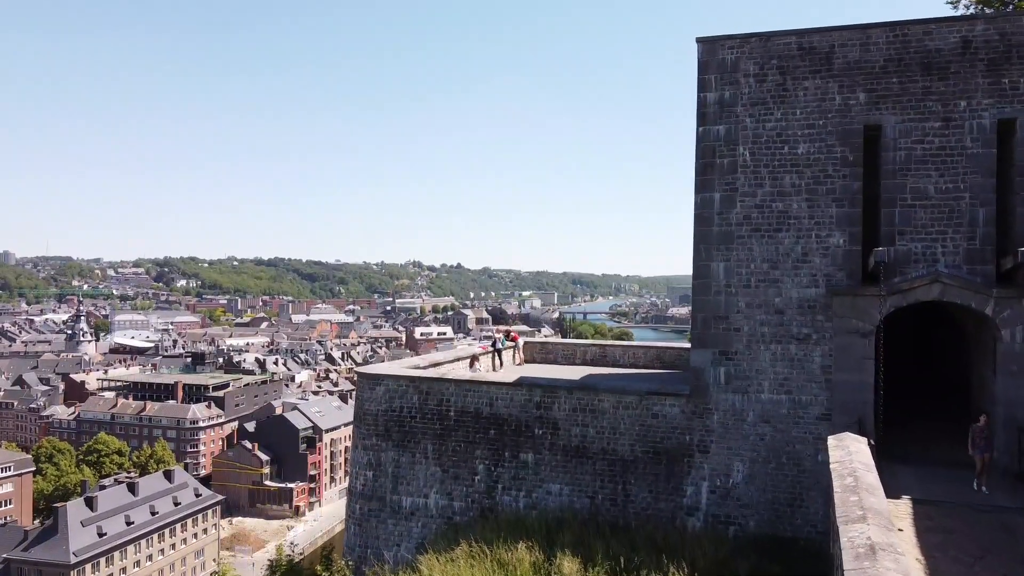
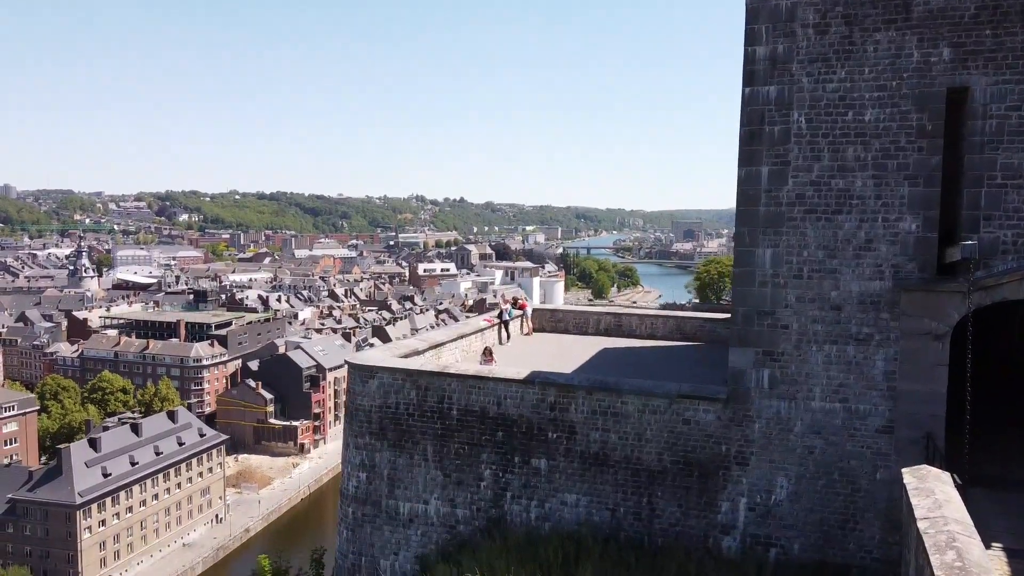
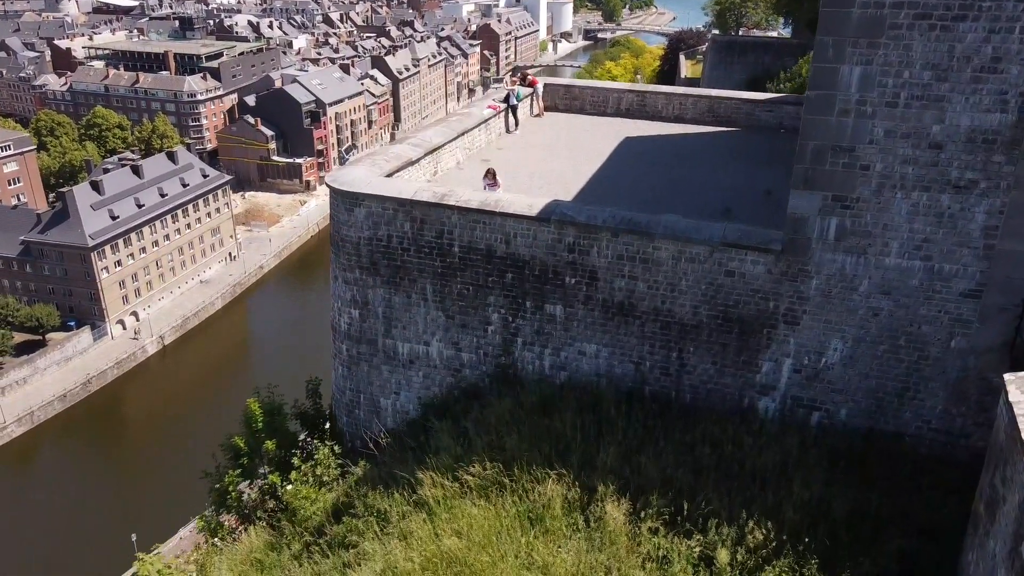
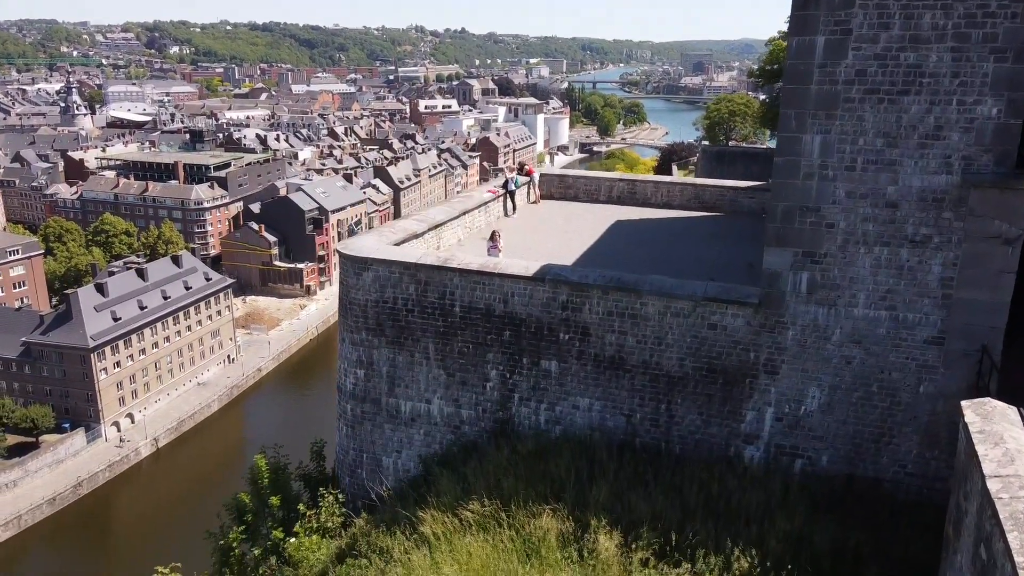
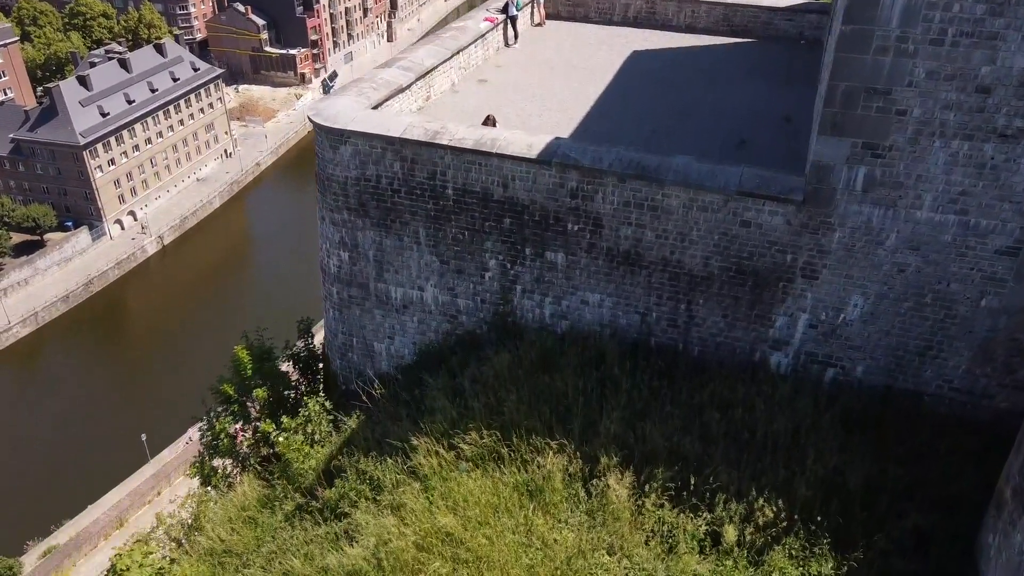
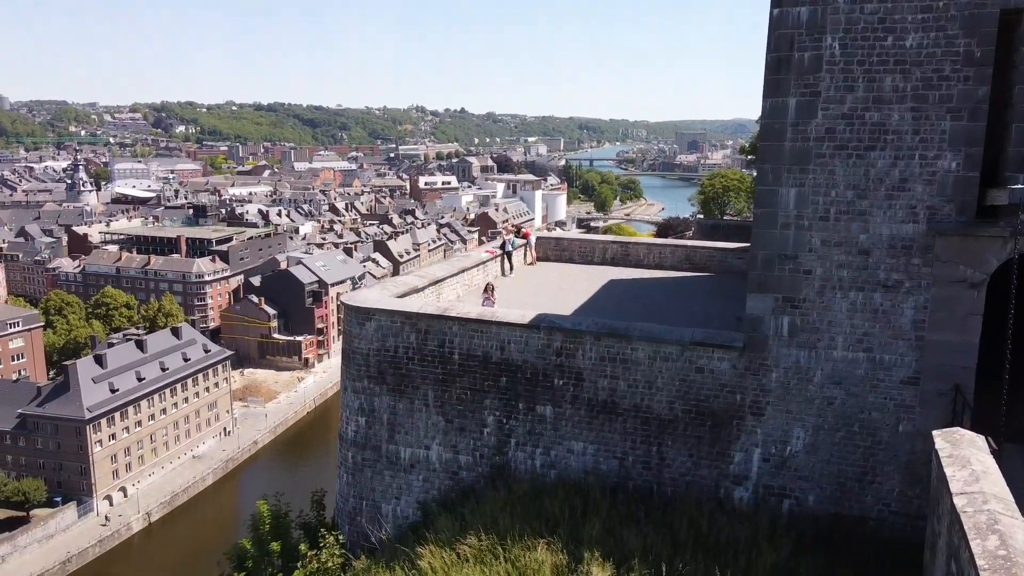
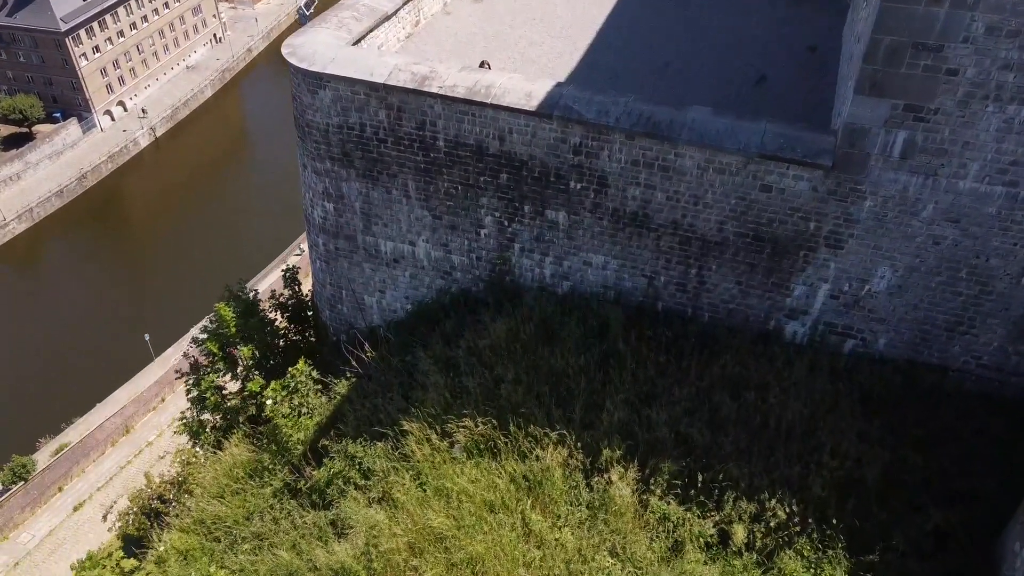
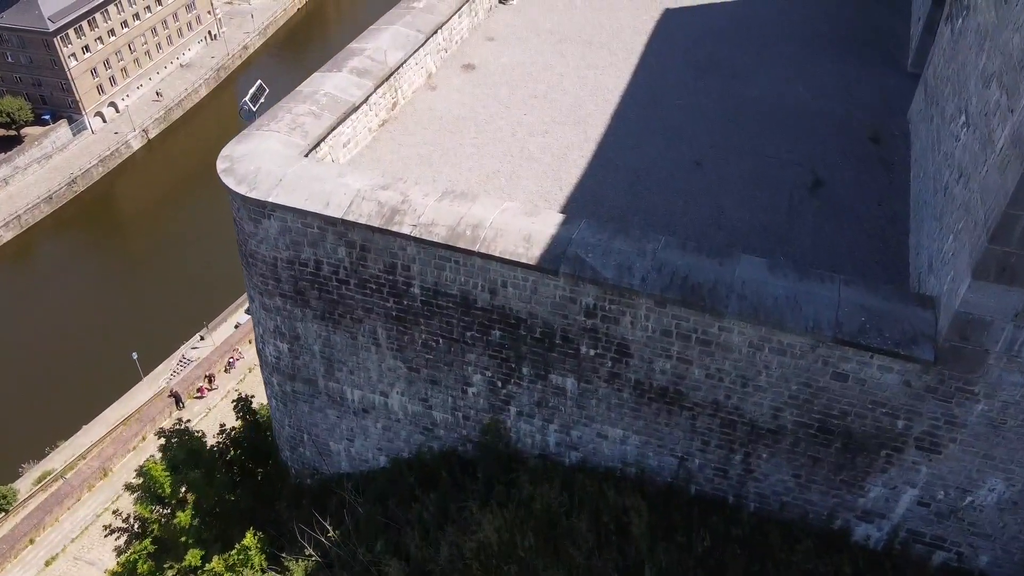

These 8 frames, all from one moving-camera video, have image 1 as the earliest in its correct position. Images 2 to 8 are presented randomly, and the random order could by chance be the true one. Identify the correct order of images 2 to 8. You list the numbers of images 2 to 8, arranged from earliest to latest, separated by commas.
2, 6, 4, 3, 5, 7, 8
